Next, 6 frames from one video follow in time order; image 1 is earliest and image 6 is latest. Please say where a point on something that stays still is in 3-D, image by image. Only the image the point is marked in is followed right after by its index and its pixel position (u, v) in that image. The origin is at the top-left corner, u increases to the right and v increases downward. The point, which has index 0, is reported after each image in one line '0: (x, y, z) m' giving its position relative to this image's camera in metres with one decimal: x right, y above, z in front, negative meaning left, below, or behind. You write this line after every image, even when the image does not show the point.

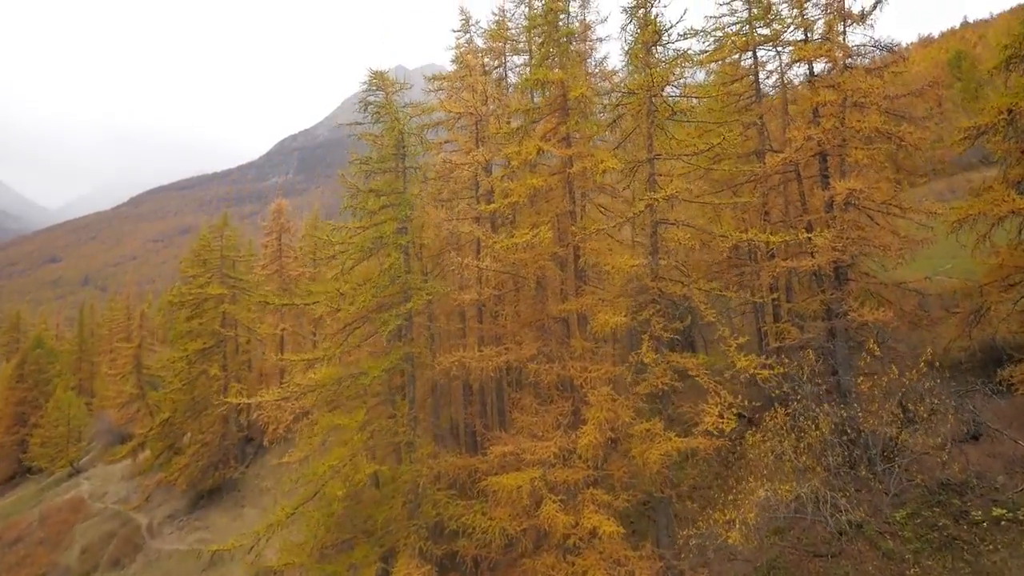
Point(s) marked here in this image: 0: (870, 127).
0: (+6.7, +3.0, +16.9) m
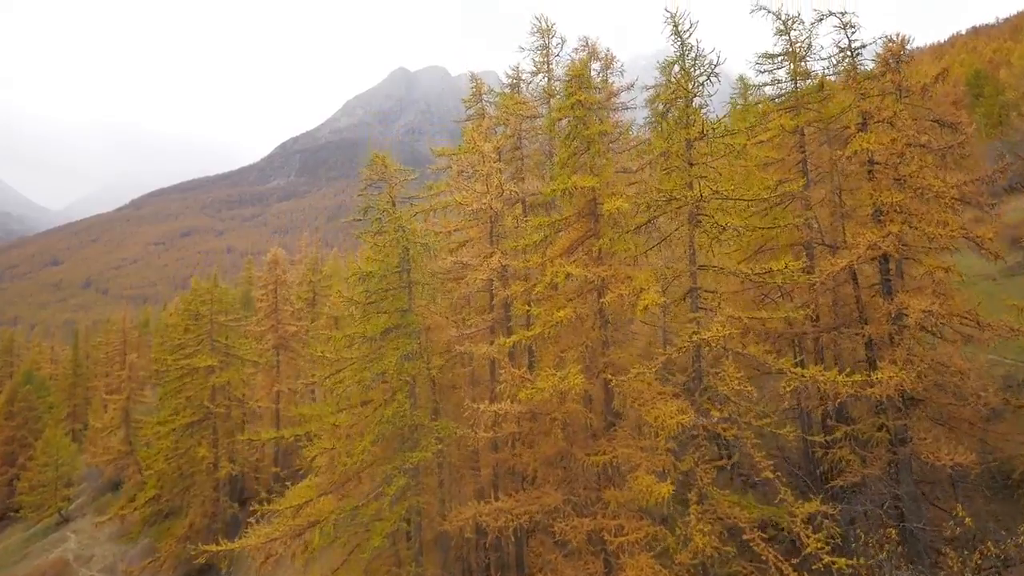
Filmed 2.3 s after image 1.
0: (+7.1, +0.9, +14.7) m
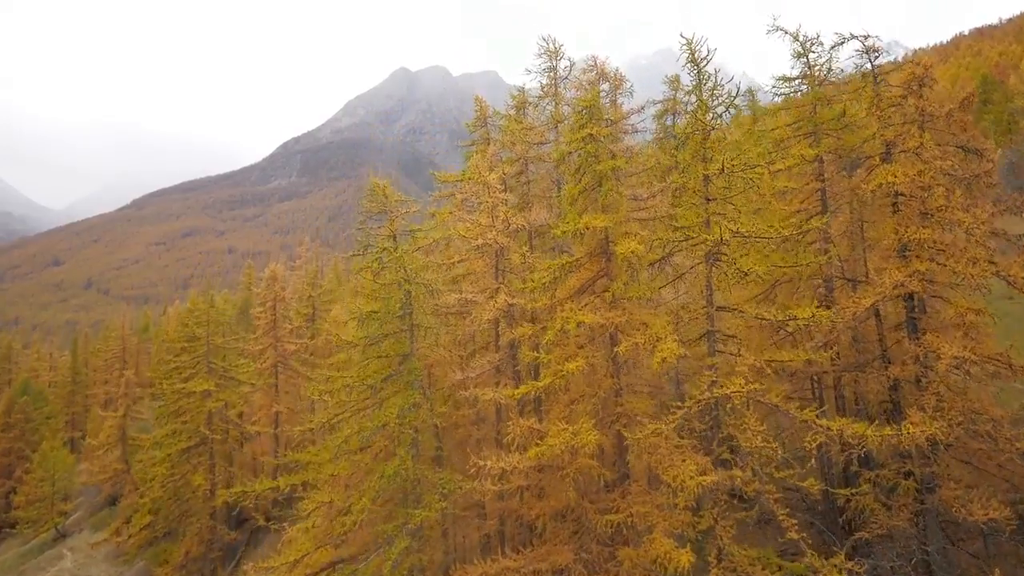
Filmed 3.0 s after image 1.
0: (+7.2, +0.3, +14.0) m
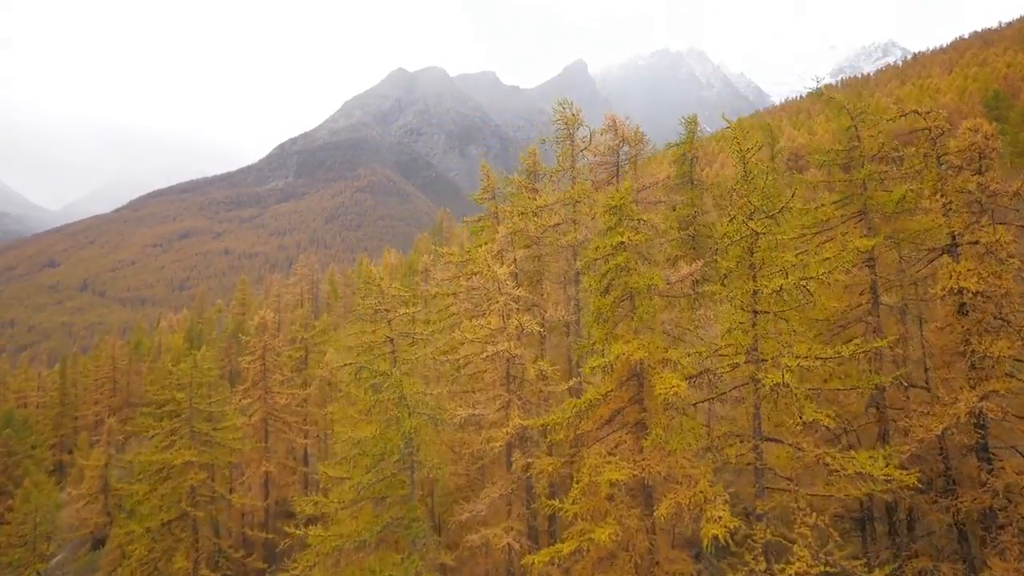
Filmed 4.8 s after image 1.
0: (+7.4, -1.4, +12.1) m
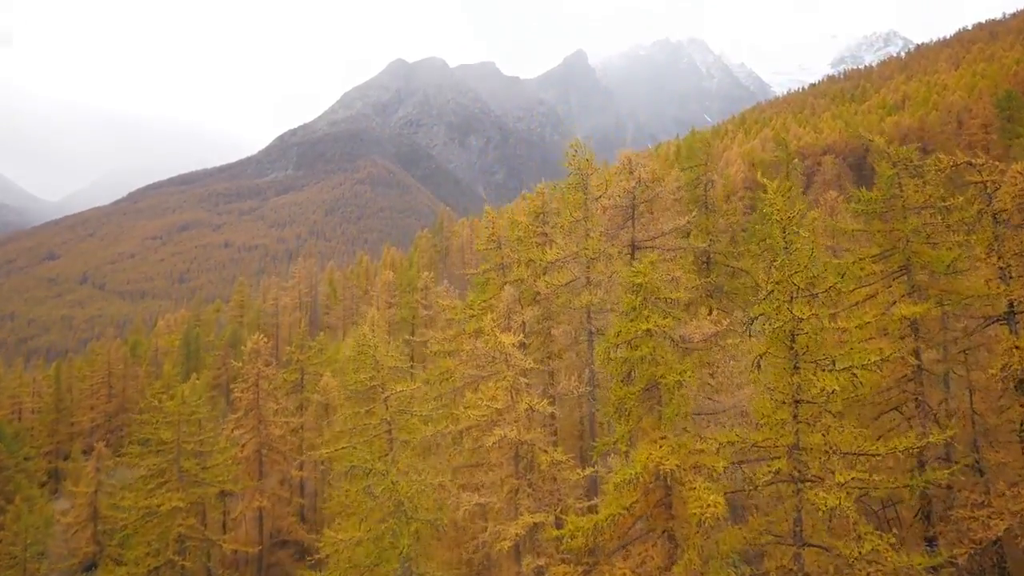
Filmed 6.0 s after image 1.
0: (+7.5, -2.5, +10.8) m
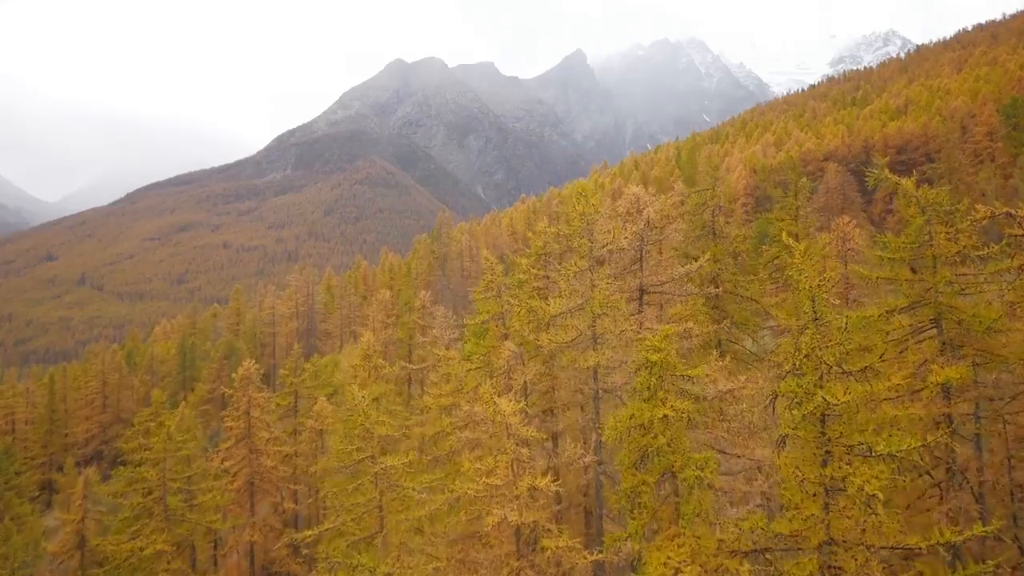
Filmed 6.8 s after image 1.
0: (+7.5, -3.3, +9.8) m
